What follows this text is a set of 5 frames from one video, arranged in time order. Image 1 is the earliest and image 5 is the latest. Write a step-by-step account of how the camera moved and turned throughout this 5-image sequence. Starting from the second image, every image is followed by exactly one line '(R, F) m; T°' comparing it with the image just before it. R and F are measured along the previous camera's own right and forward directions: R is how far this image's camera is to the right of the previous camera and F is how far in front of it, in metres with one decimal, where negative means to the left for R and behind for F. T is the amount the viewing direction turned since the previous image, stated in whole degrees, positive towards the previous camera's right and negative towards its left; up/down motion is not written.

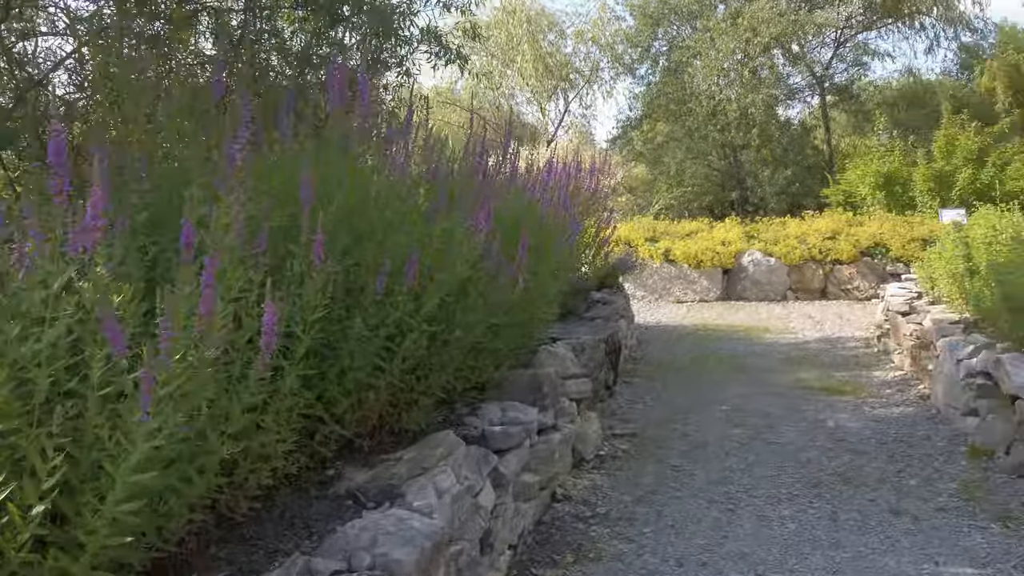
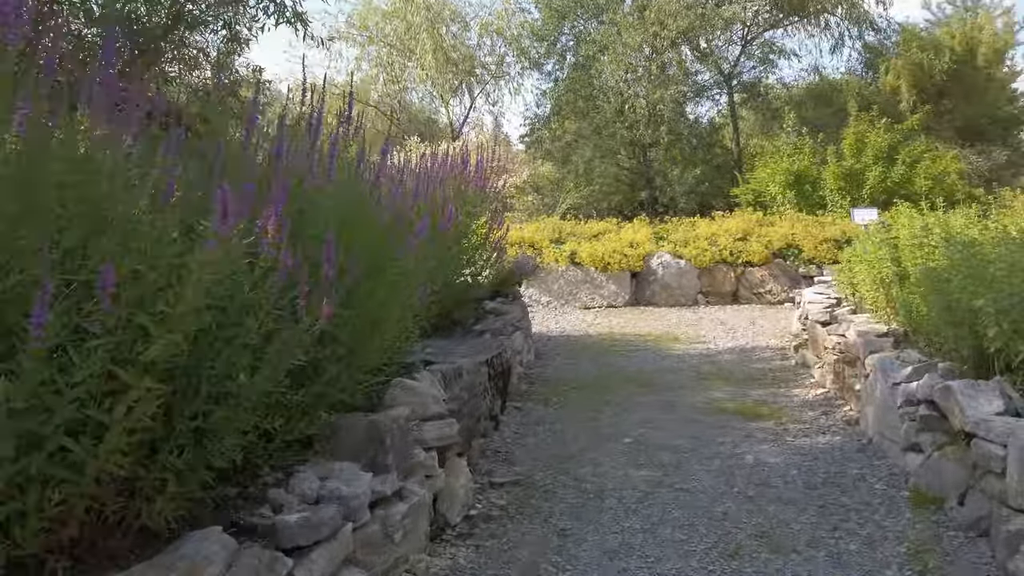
(+0.3, +0.9) m; +6°
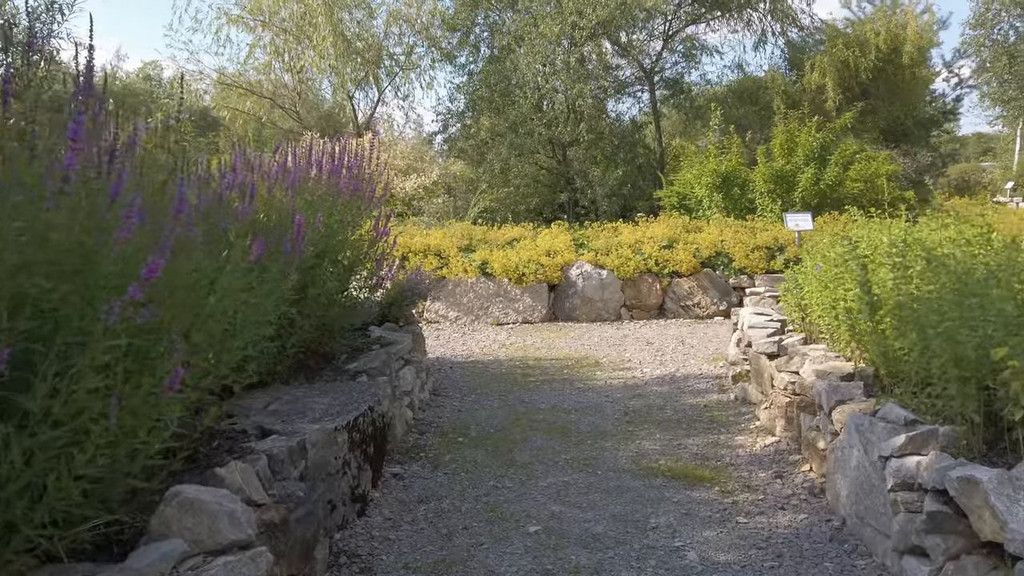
(+0.2, +1.0) m; +6°
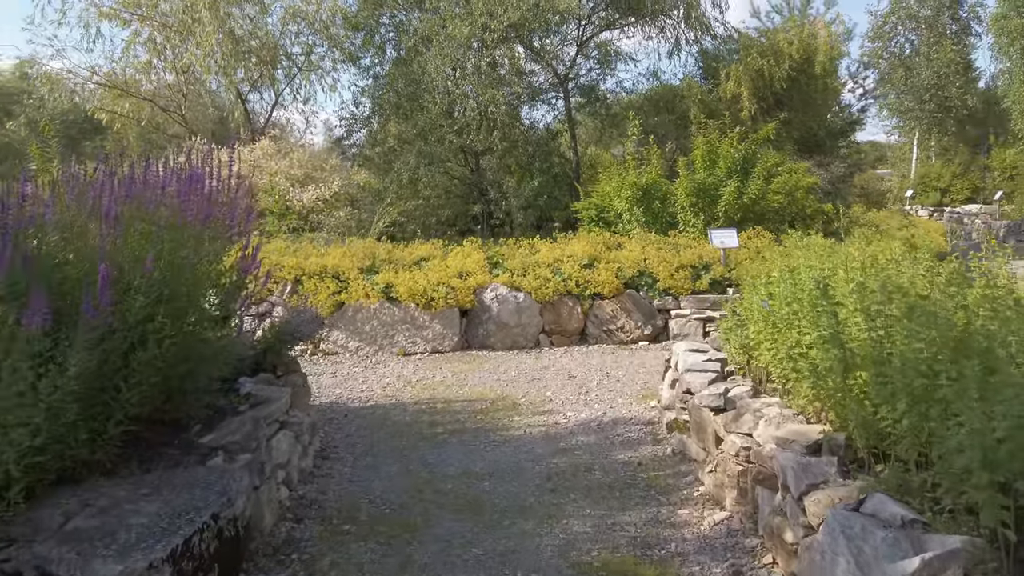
(+0.1, +0.8) m; +6°
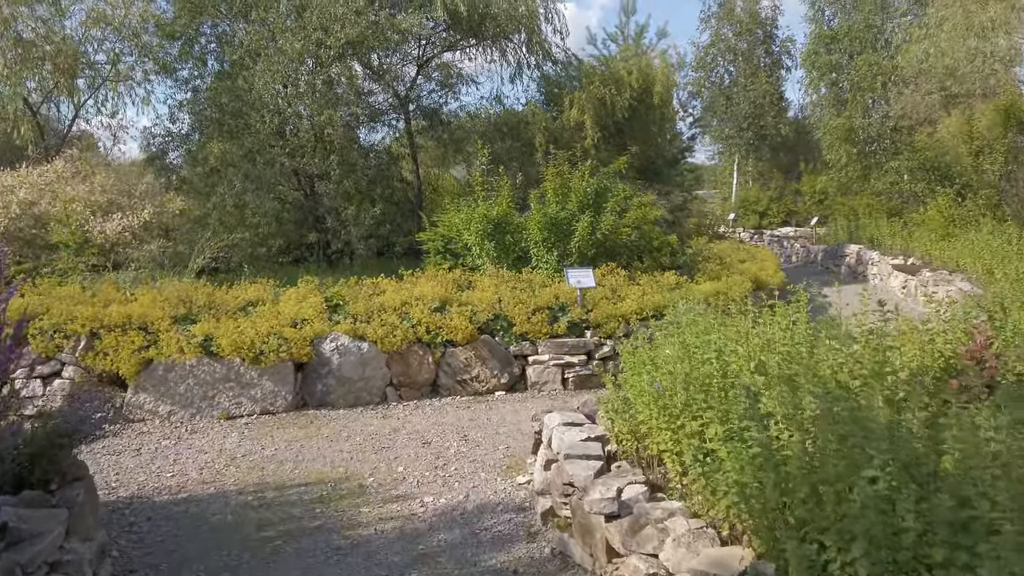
(0.0, +0.7) m; +12°
